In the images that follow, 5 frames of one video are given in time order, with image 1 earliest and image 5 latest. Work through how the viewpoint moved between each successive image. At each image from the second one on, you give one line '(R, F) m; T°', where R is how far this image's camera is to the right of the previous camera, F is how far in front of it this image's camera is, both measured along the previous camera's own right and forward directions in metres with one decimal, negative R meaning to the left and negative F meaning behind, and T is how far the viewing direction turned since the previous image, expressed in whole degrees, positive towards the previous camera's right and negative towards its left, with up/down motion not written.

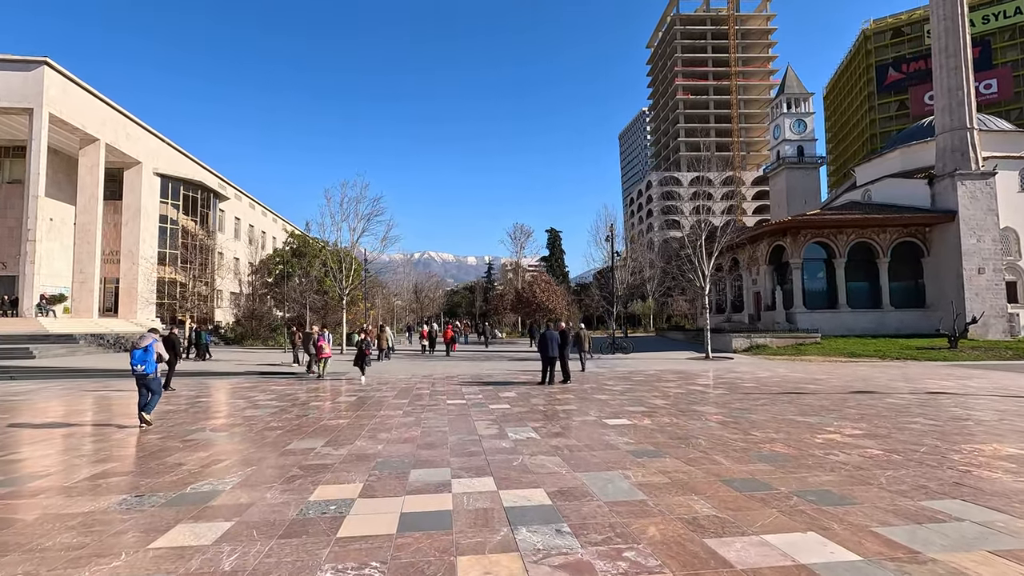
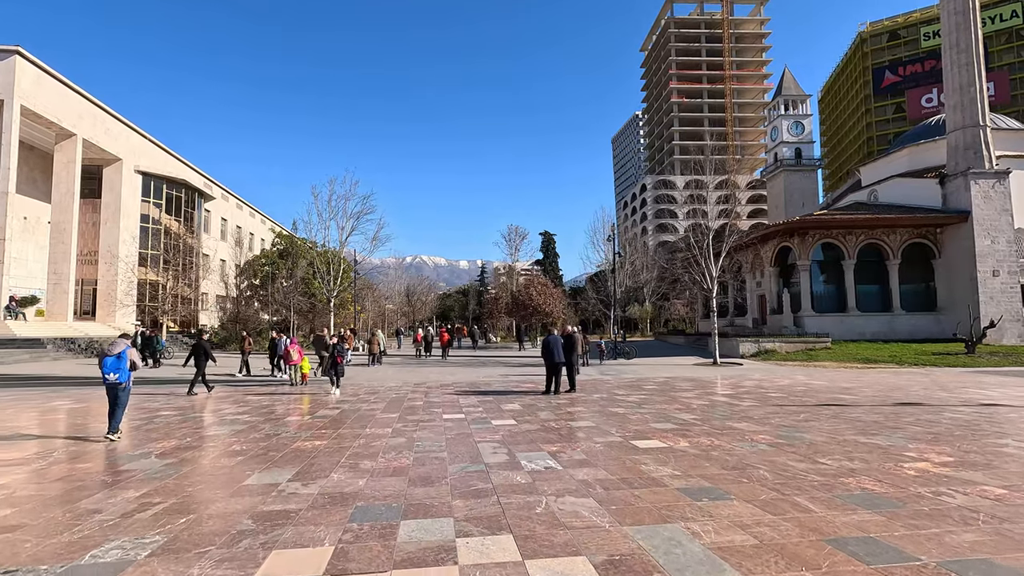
(-0.2, +1.2) m; +1°
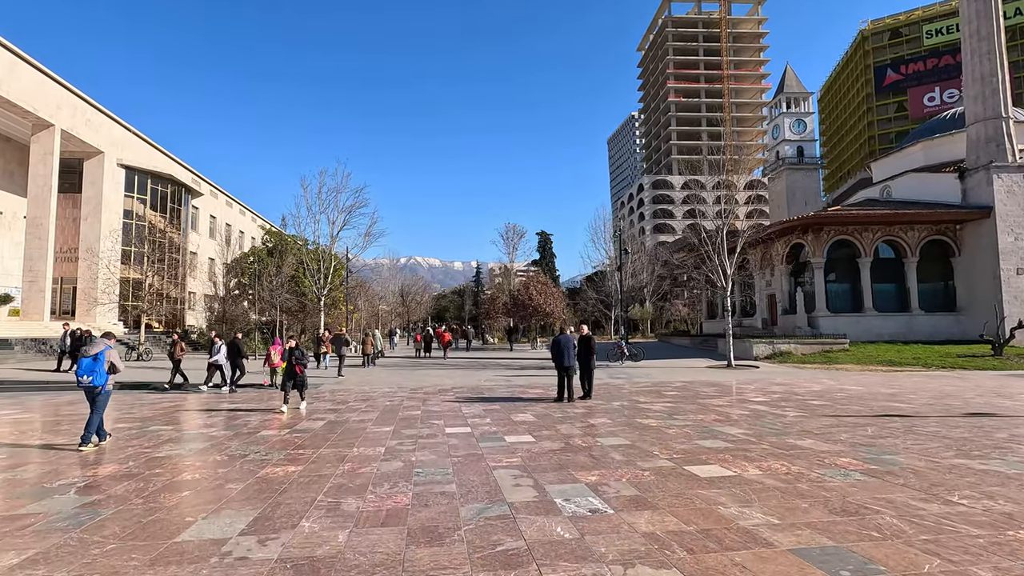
(-0.3, +1.3) m; +1°
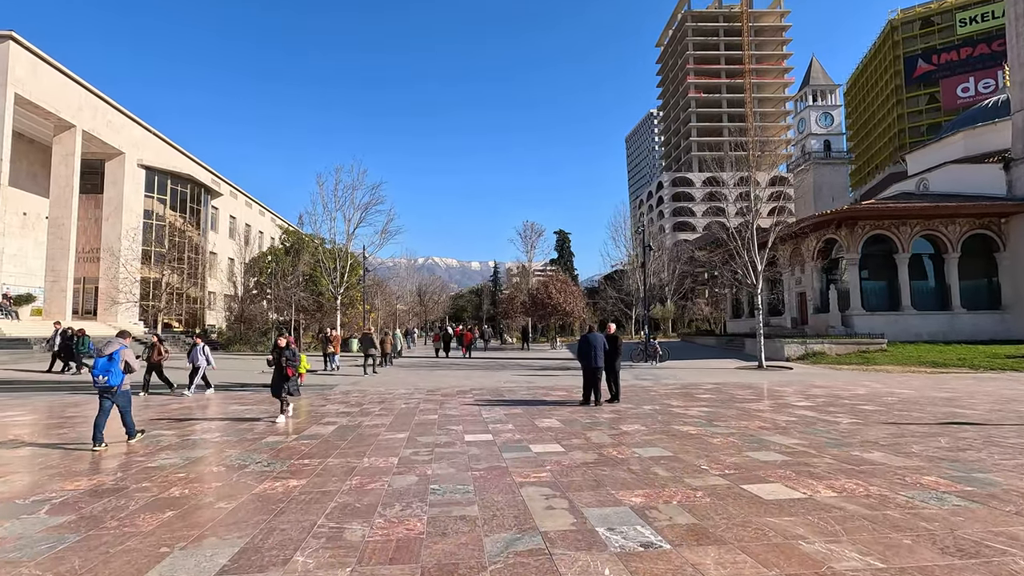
(-0.1, +0.7) m; -2°
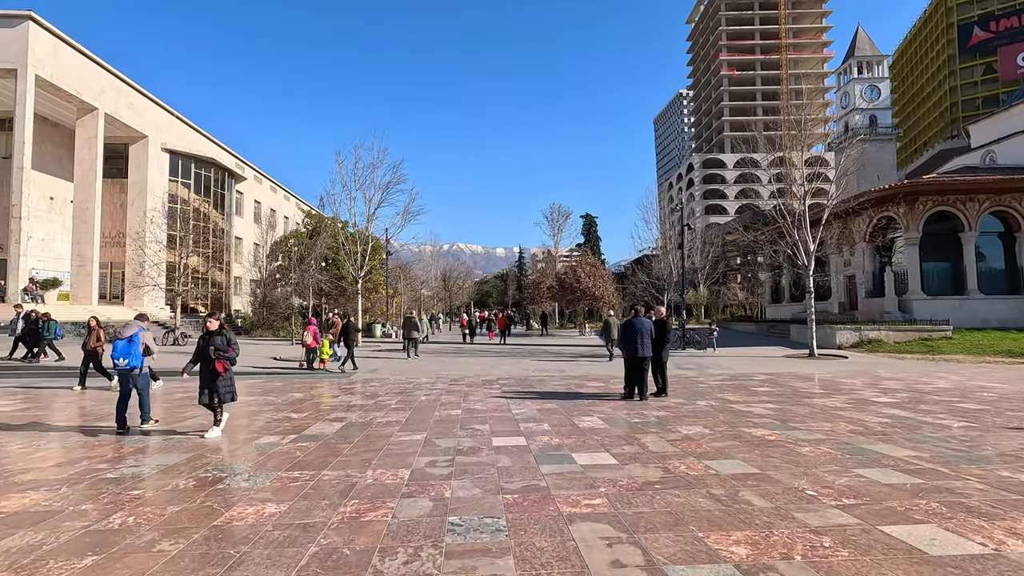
(-0.1, +1.2) m; -3°
